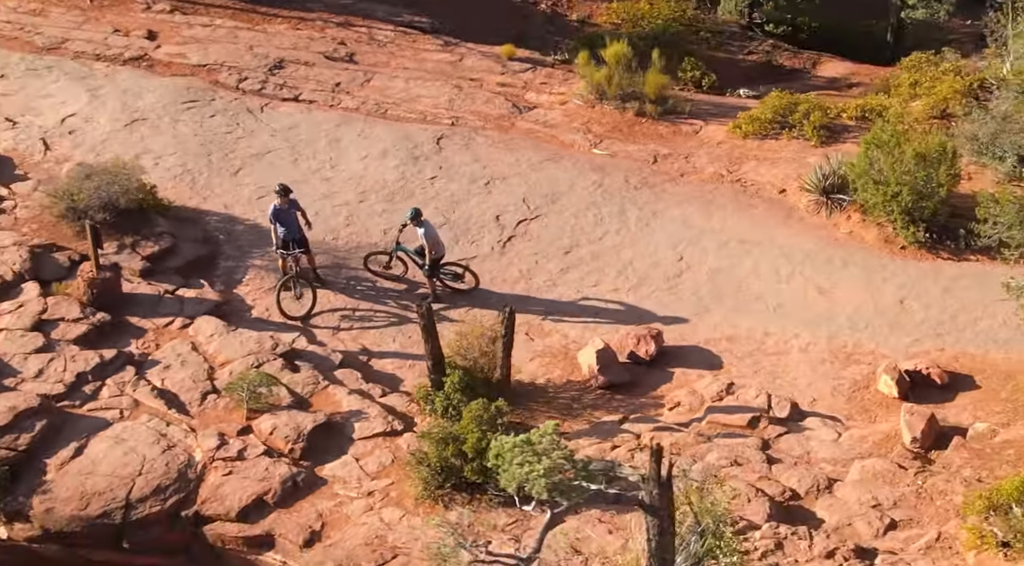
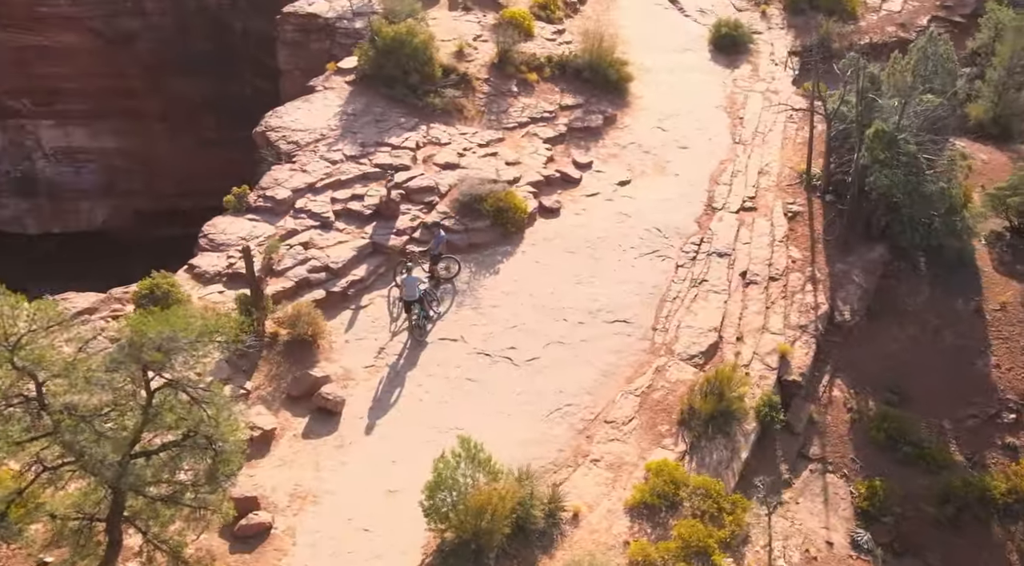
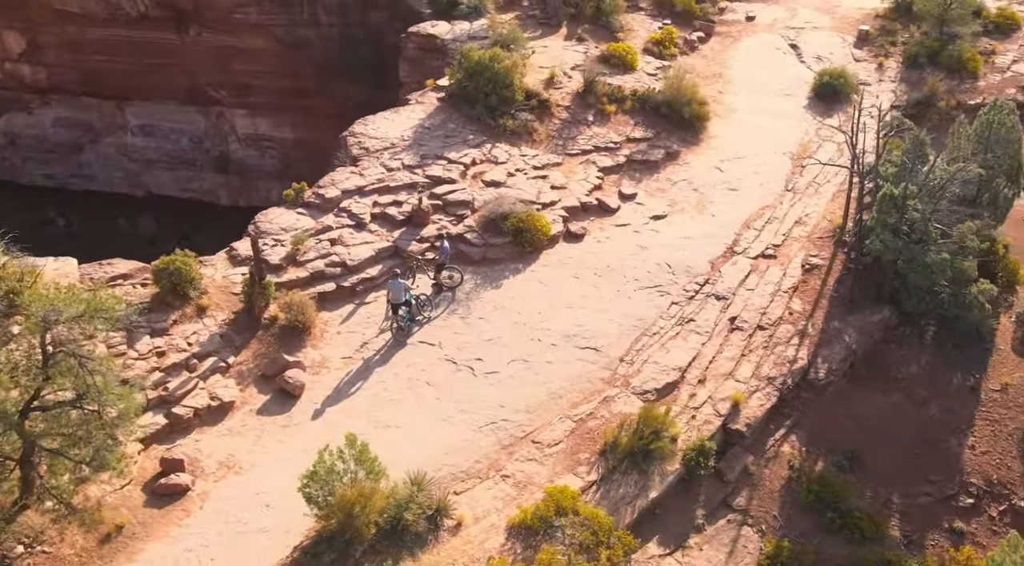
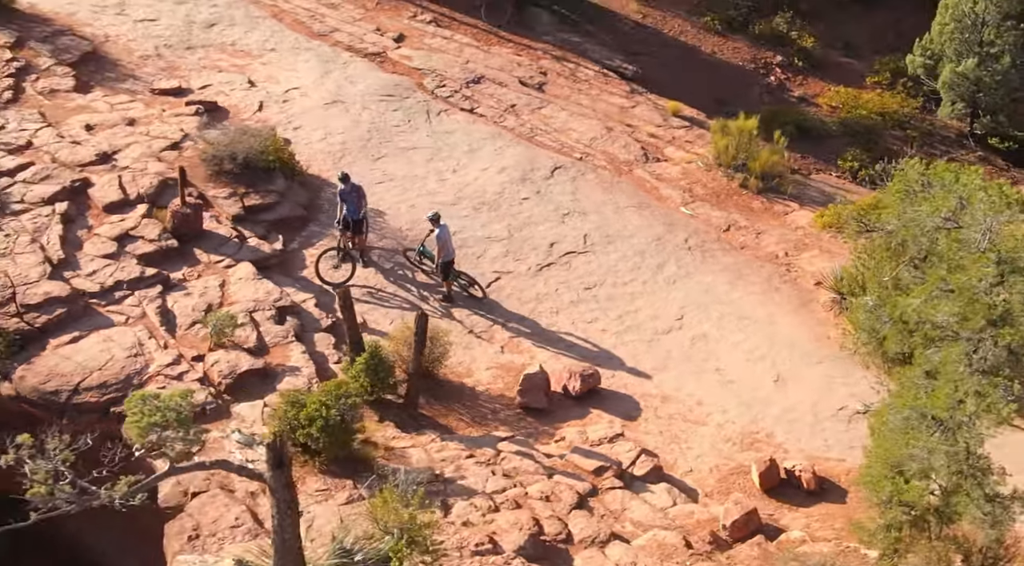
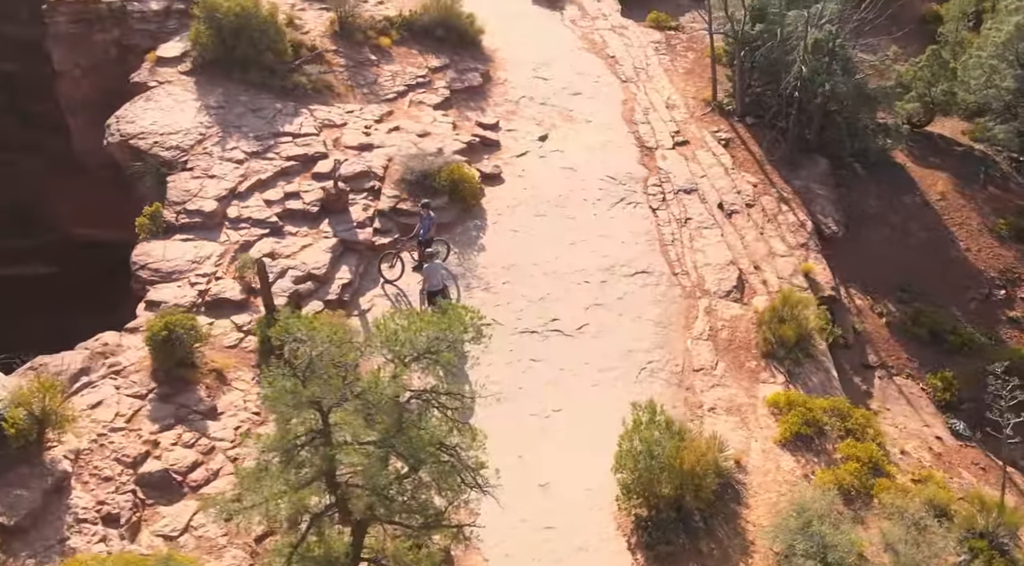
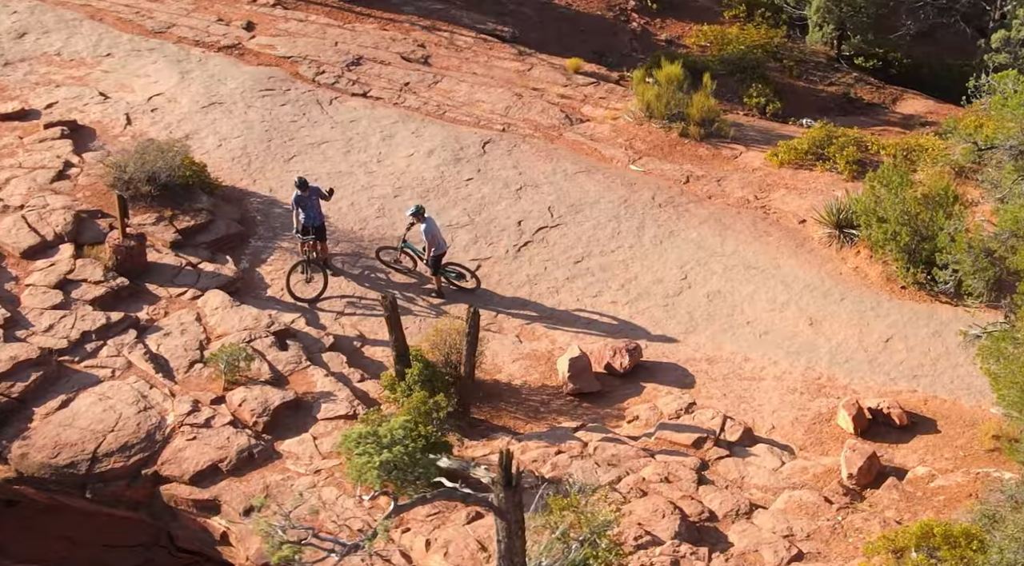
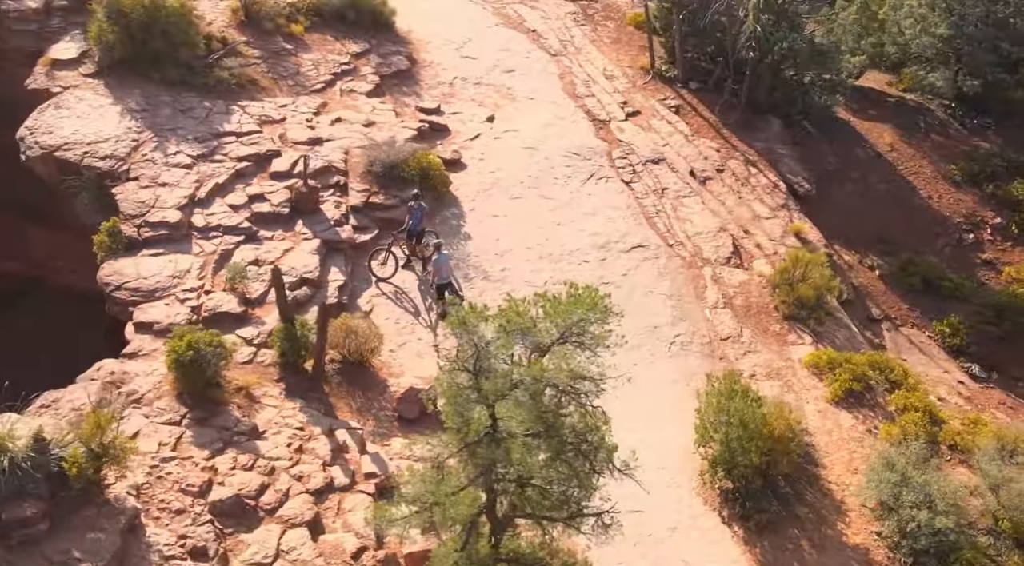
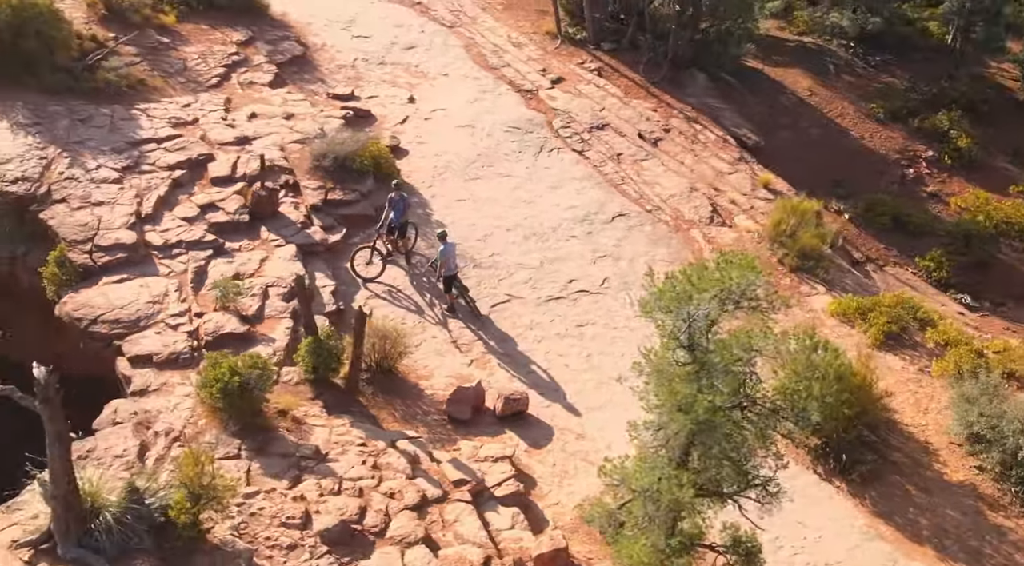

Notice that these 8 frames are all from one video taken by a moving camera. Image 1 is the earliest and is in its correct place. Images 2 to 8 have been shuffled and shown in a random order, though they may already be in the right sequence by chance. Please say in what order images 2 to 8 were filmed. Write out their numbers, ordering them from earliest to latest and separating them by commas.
6, 4, 8, 7, 5, 2, 3
